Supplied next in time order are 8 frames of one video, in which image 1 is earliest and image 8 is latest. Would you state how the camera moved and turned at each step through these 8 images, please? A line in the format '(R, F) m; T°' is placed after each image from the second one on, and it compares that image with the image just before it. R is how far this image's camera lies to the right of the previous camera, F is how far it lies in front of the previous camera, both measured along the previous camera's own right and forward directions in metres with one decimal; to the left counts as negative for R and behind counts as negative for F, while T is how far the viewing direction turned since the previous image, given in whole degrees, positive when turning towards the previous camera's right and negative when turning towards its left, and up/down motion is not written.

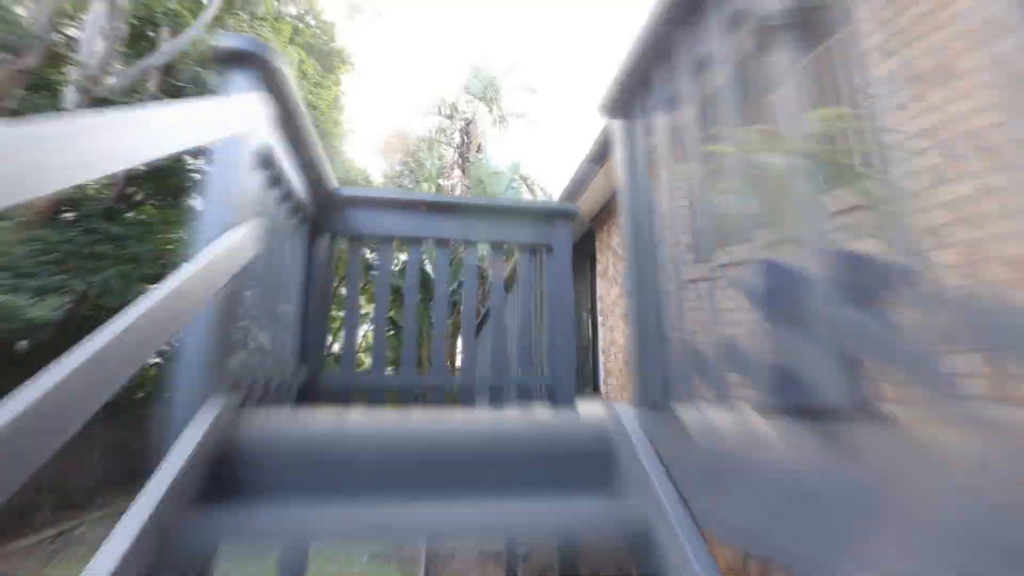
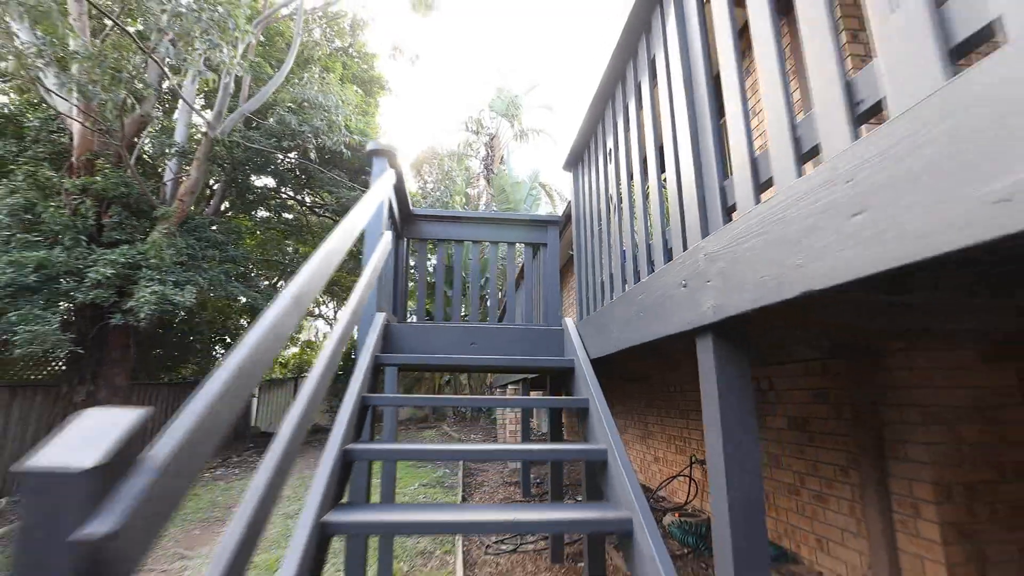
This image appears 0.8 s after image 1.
(+0.1, -1.2) m; -3°
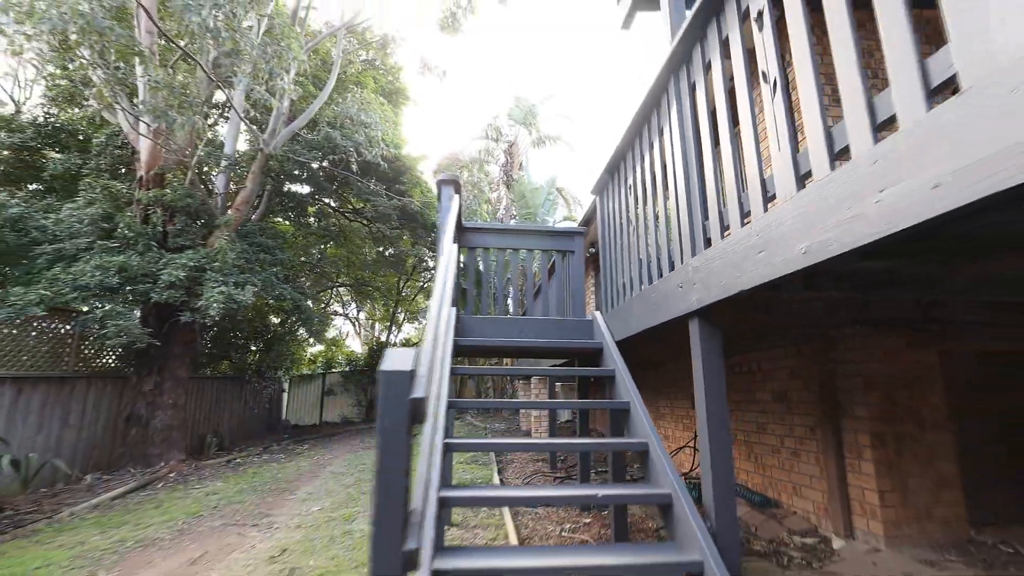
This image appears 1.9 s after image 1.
(-0.2, -0.7) m; -1°
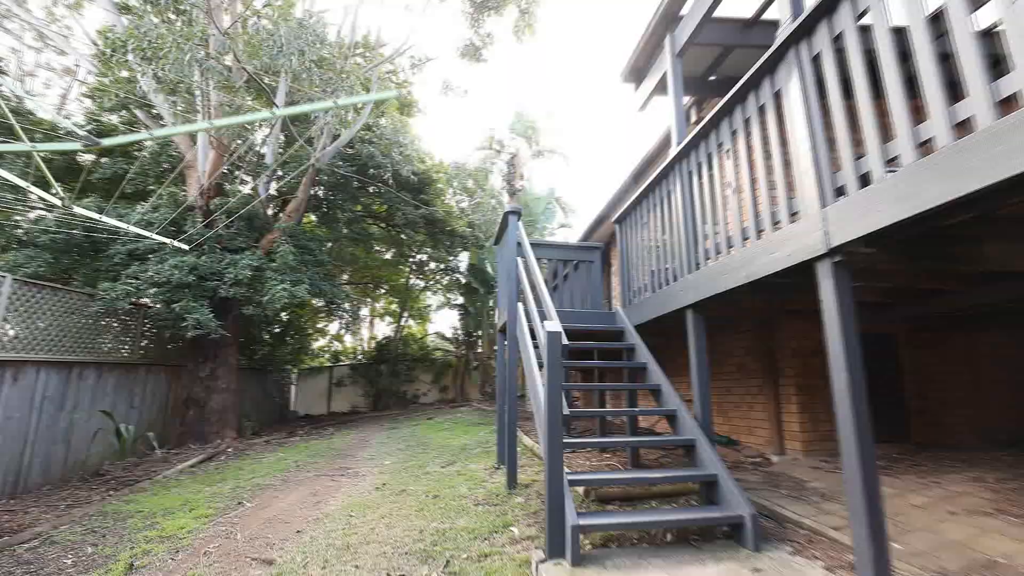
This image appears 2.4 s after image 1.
(-0.6, -1.3) m; +3°
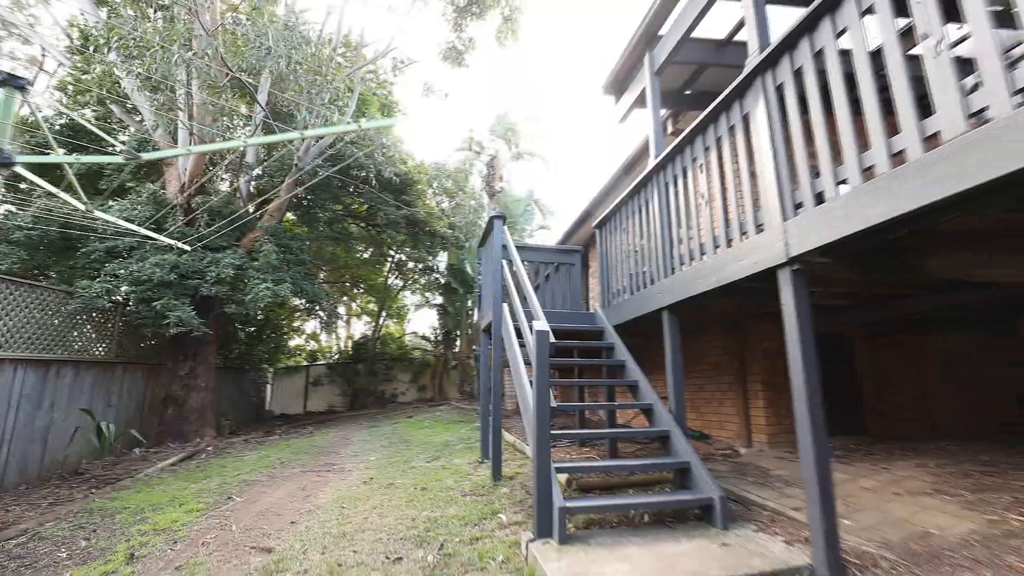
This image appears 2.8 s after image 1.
(-0.1, -0.2) m; +3°
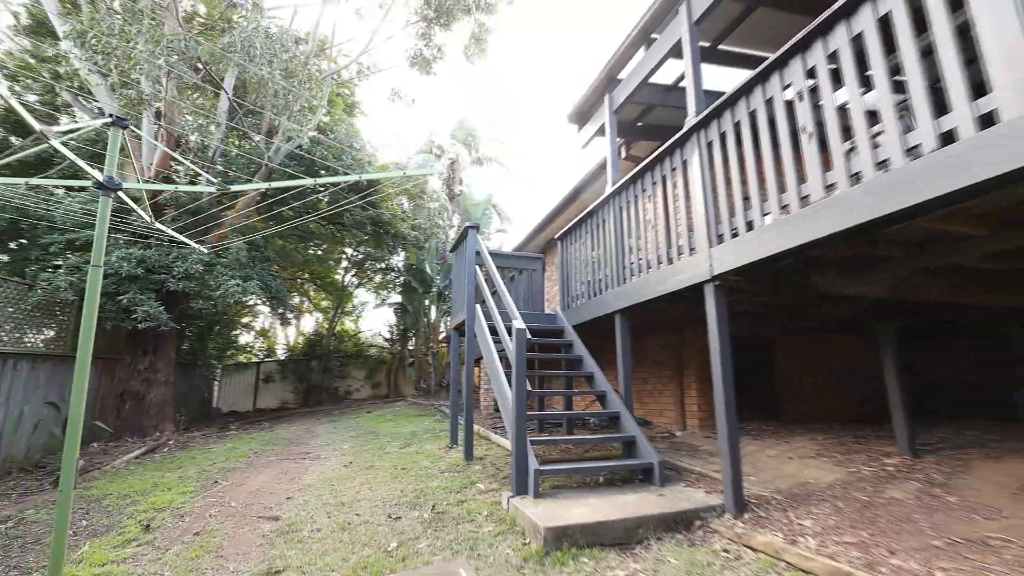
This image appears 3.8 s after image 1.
(-0.2, -0.6) m; +6°
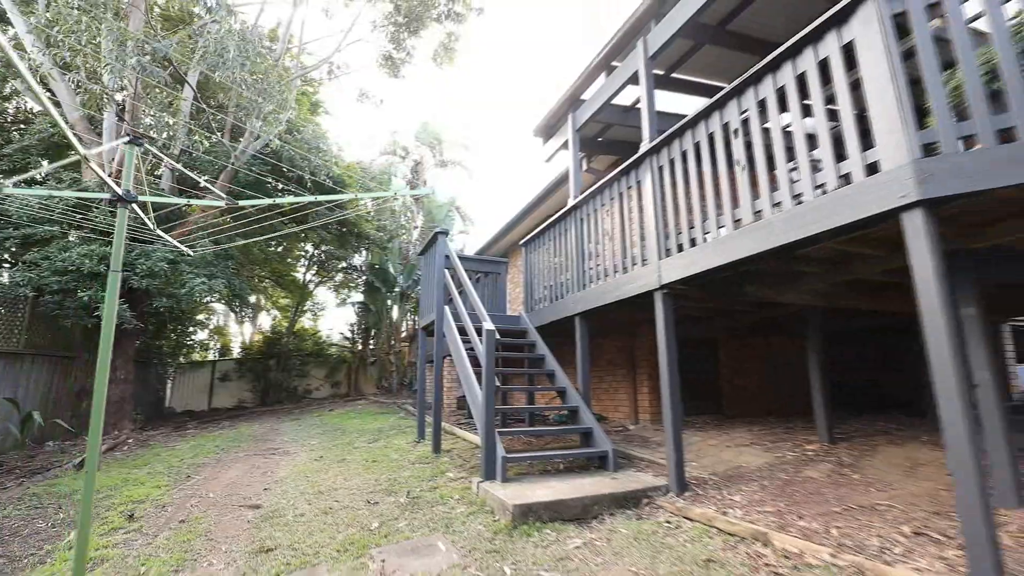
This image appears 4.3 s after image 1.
(-0.1, -0.3) m; +4°
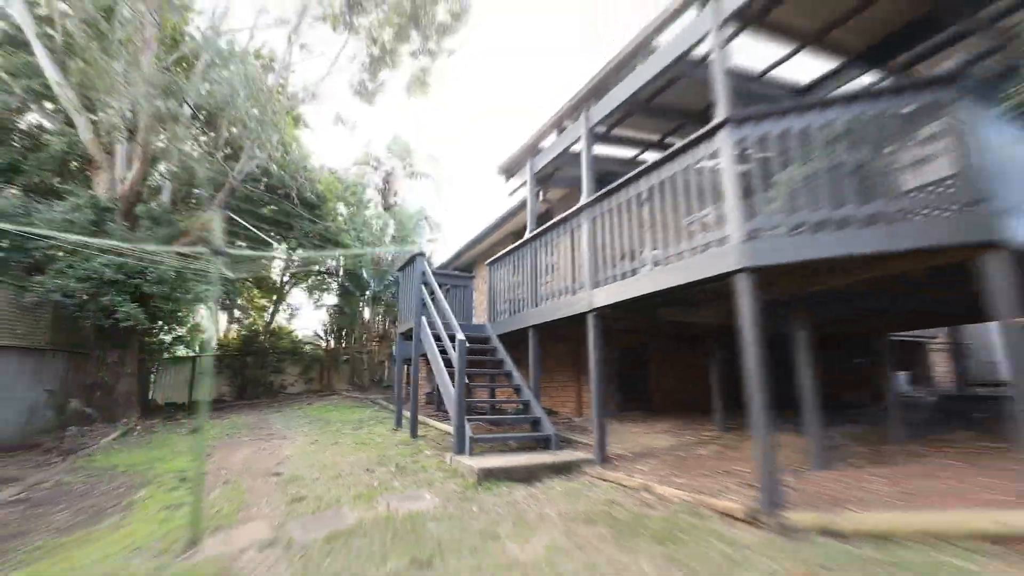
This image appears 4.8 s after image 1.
(+0.1, -1.1) m; +2°
